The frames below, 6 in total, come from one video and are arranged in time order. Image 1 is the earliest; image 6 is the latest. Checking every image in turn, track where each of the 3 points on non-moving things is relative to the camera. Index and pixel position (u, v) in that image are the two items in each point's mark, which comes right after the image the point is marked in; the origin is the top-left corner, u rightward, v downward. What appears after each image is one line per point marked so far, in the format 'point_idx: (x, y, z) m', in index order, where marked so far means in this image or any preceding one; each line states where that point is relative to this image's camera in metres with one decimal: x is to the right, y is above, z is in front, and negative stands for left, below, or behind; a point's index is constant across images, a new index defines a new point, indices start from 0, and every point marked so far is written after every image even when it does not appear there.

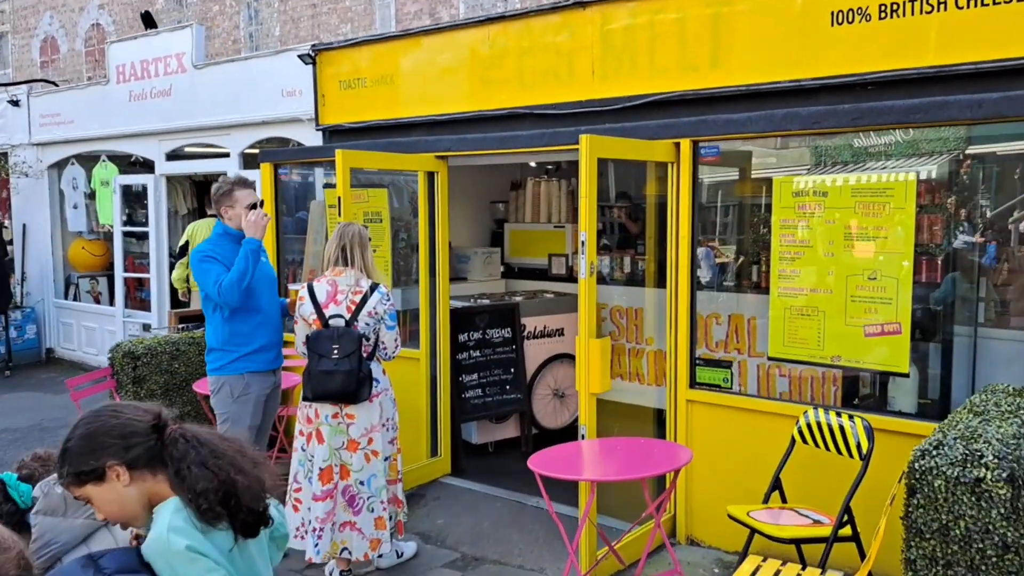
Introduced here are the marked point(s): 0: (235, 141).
0: (-2.3, +1.2, +7.0) m
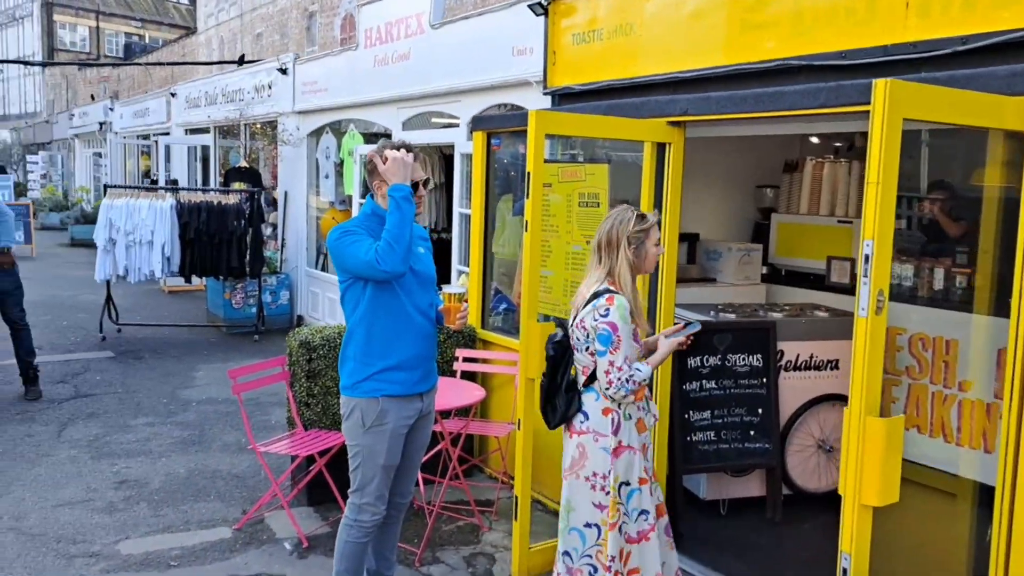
0: (-0.4, +1.3, +6.3) m
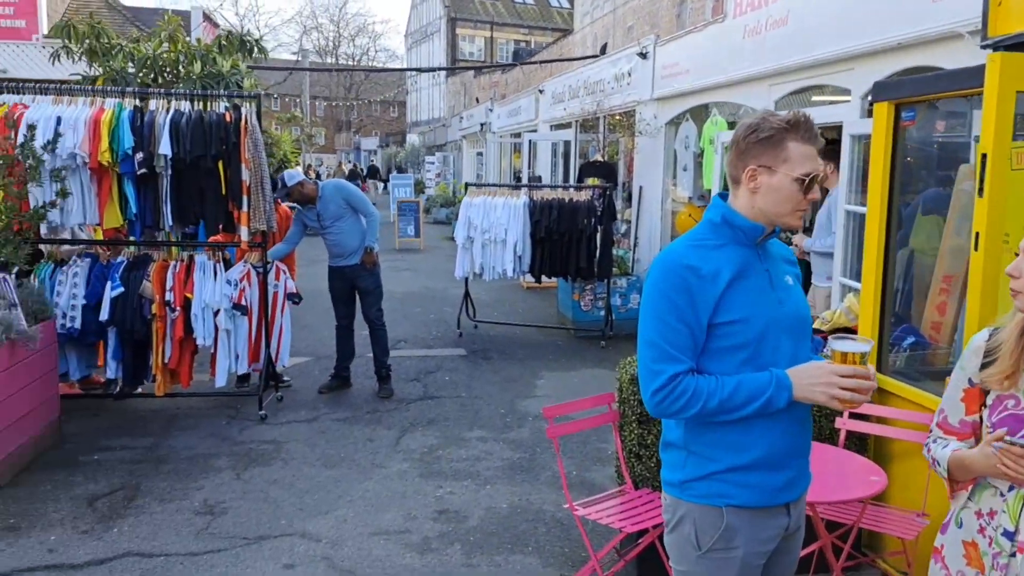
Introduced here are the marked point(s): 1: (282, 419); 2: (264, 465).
0: (+2.1, +1.2, +4.9) m
1: (-1.6, -0.9, +5.7) m
2: (-1.4, -1.0, +4.8) m
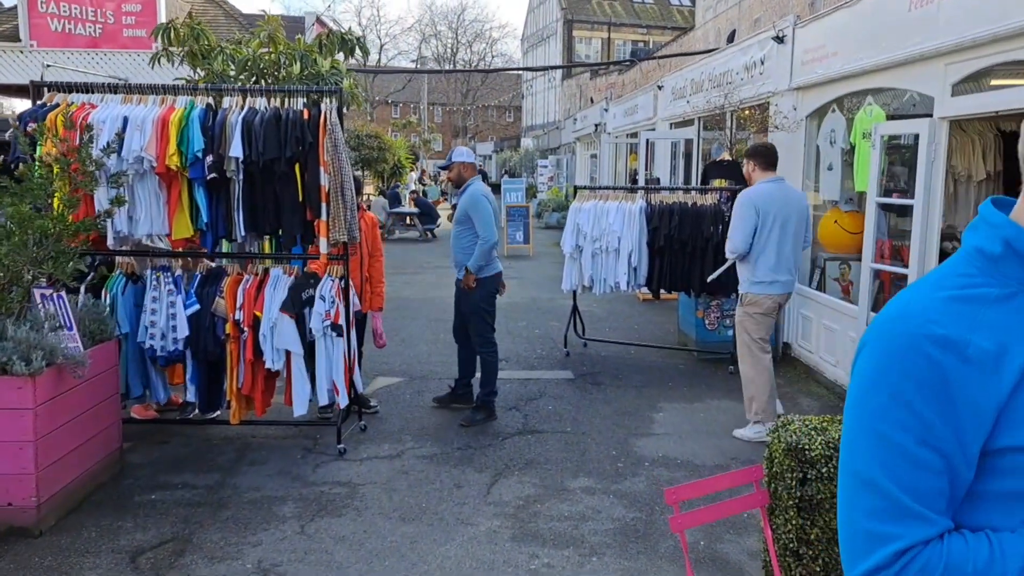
0: (+2.6, +1.1, +3.8) m
1: (-0.9, -1.0, +5.0) m
2: (-0.9, -1.1, +4.1) m
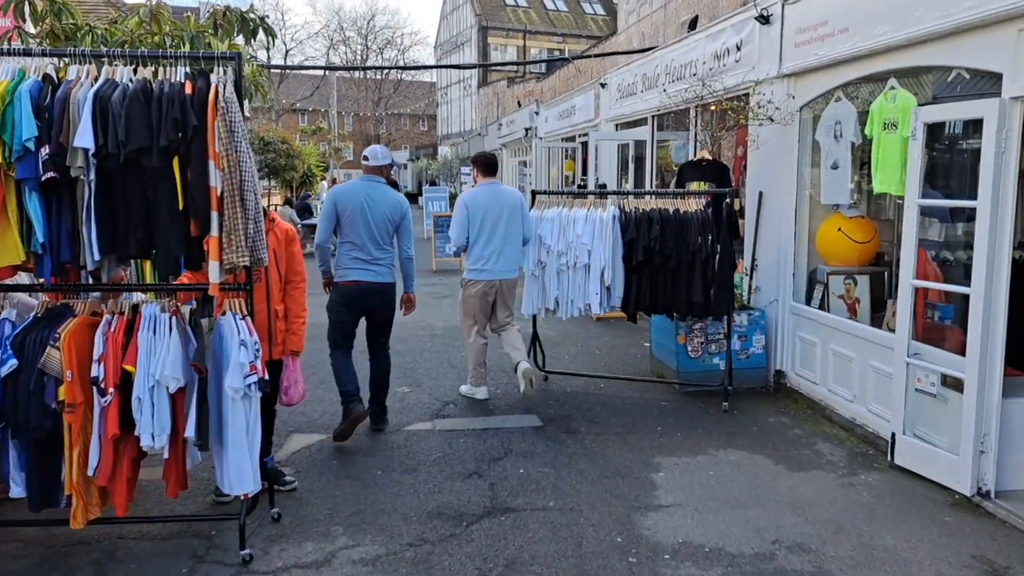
0: (+2.6, +1.0, +2.8) m
1: (-1.0, -1.2, +3.6) m
2: (-0.9, -1.3, +2.7) m
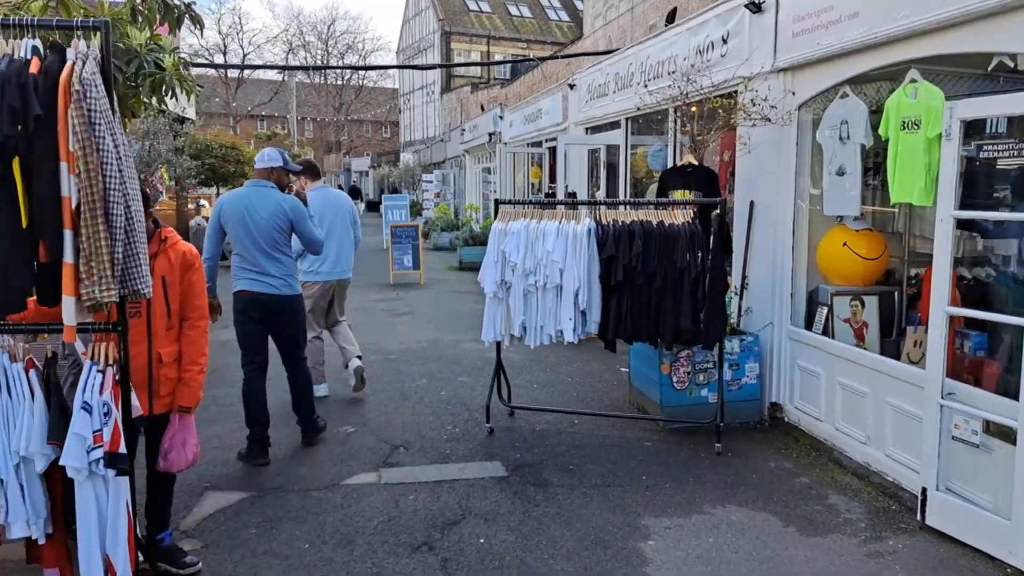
0: (+2.4, +0.9, +2.1) m
1: (-1.2, -1.3, +2.7) m
2: (-1.0, -1.4, +1.8) m
